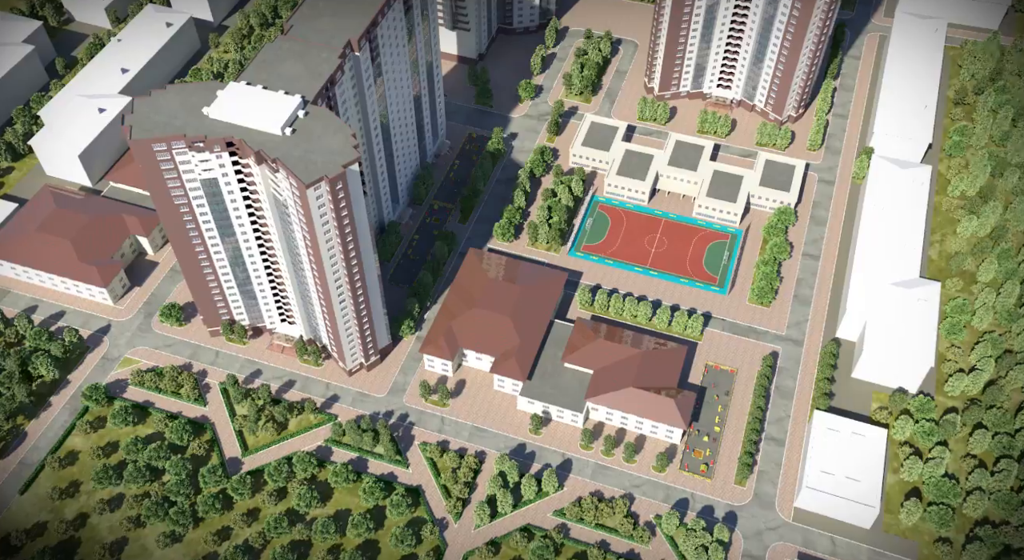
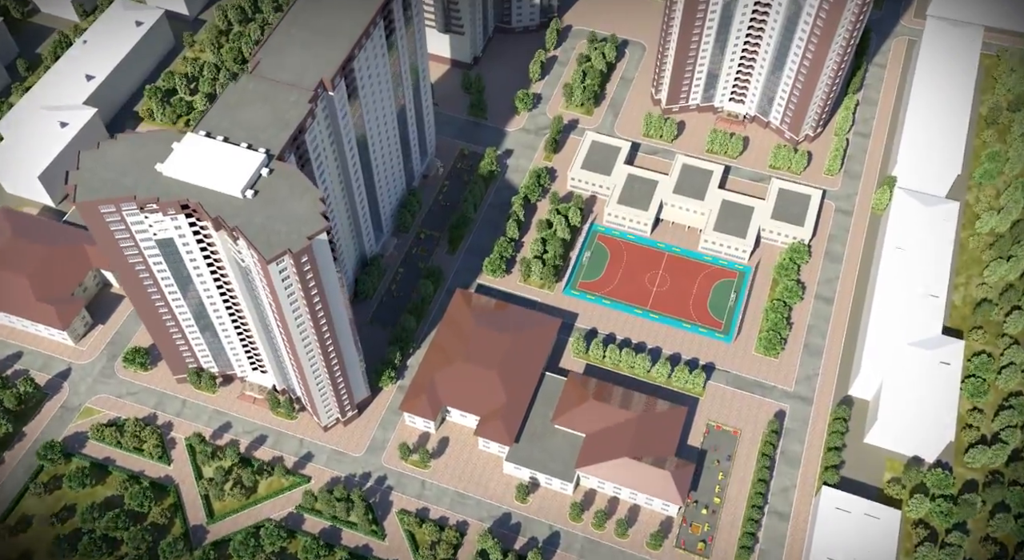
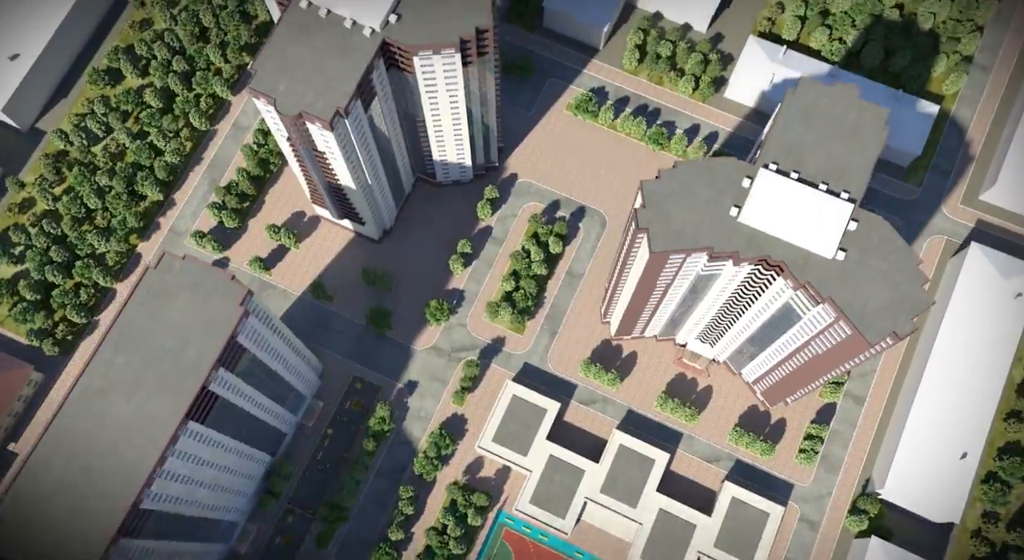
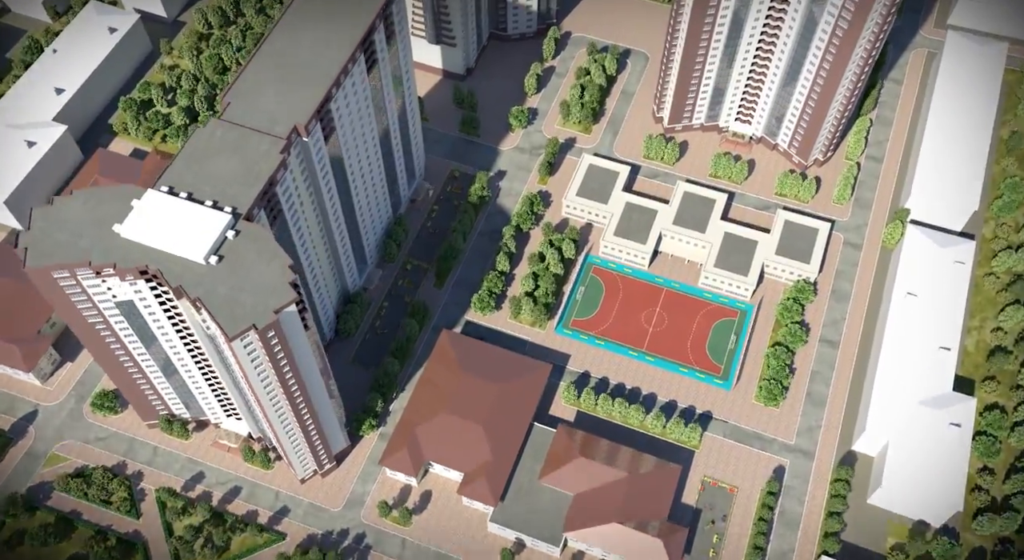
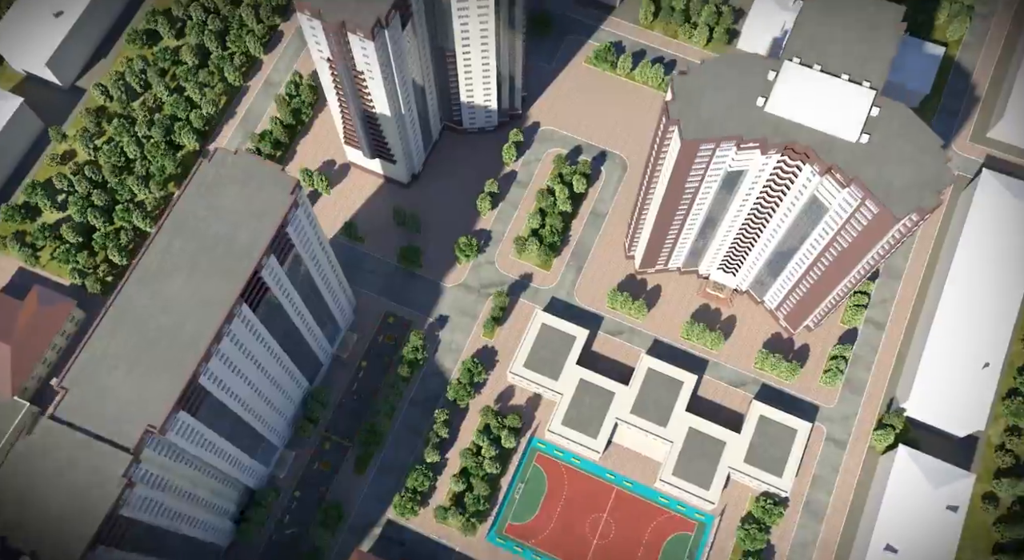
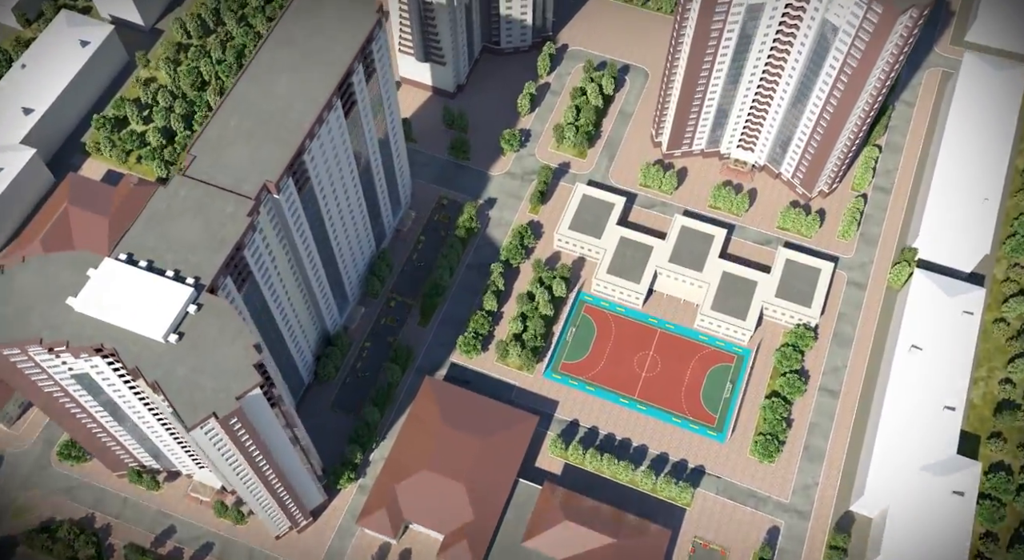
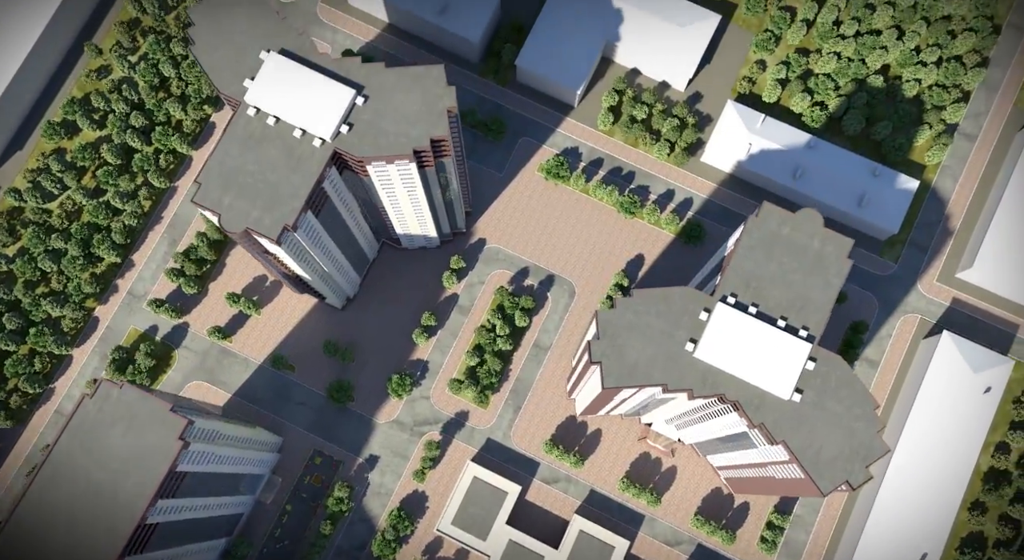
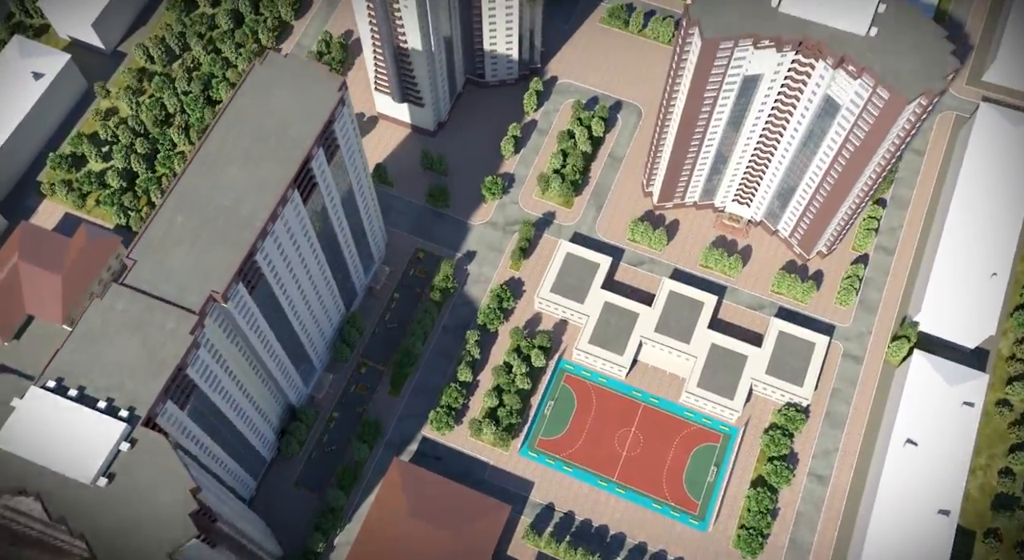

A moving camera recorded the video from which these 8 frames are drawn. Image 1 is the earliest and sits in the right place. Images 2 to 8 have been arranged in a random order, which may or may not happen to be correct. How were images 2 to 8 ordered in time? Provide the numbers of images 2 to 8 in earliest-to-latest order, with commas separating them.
2, 4, 6, 8, 5, 3, 7
